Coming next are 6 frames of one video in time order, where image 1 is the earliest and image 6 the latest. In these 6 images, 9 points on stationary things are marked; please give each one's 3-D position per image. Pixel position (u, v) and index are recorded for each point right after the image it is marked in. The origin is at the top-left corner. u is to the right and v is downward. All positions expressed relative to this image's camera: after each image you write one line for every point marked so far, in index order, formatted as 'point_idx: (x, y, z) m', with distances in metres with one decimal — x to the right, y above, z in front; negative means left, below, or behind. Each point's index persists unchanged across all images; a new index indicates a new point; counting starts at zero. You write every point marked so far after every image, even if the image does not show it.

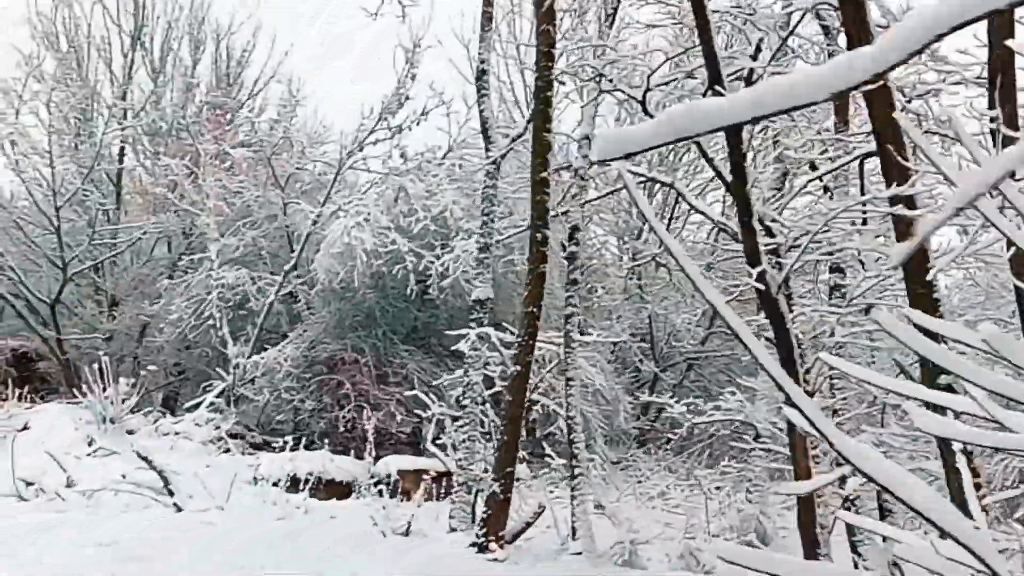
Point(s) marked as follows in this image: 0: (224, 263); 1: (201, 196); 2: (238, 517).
0: (-3.9, +0.3, +11.5) m
1: (-4.4, +1.3, +12.0) m
2: (-1.8, -1.5, +5.6) m
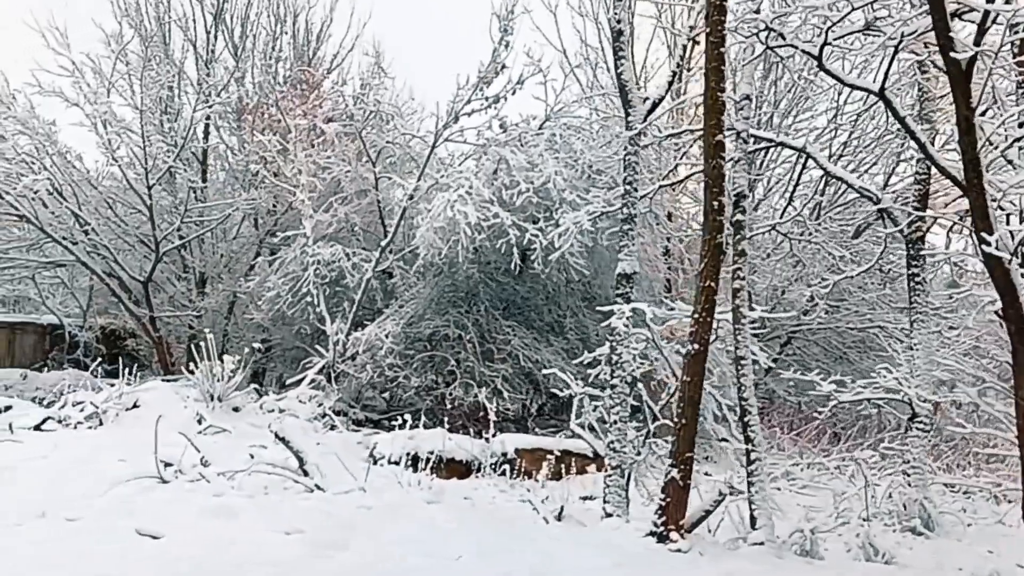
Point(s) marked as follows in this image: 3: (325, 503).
0: (-2.6, +0.7, +11.4) m
1: (-3.1, +1.6, +11.9) m
2: (-0.8, -1.4, +5.4) m
3: (-1.2, -1.4, +5.3) m
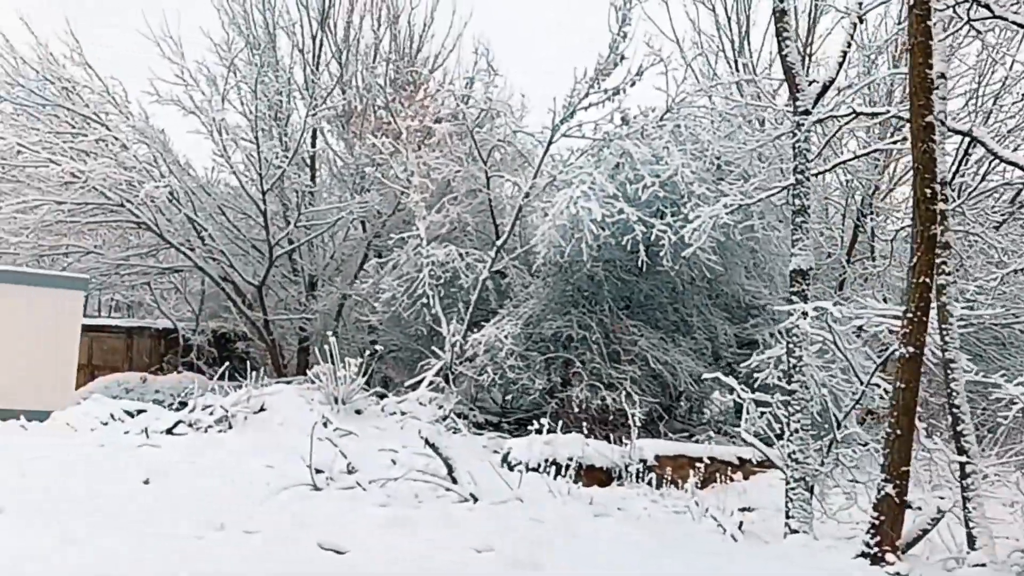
0: (-1.1, +0.6, +11.2) m
1: (-1.5, +1.6, +11.8) m
2: (+0.3, -1.4, +5.2) m
3: (-0.1, -1.4, +5.1) m
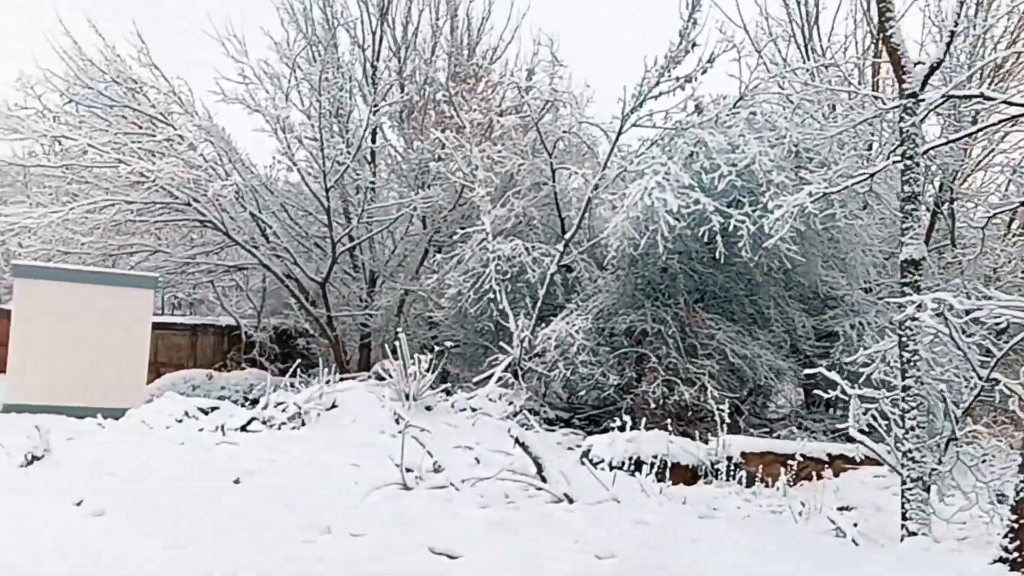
0: (-0.2, +0.7, +11.1) m
1: (-0.6, +1.7, +11.7) m
2: (+0.9, -1.3, +5.0) m
3: (+0.5, -1.3, +5.0) m
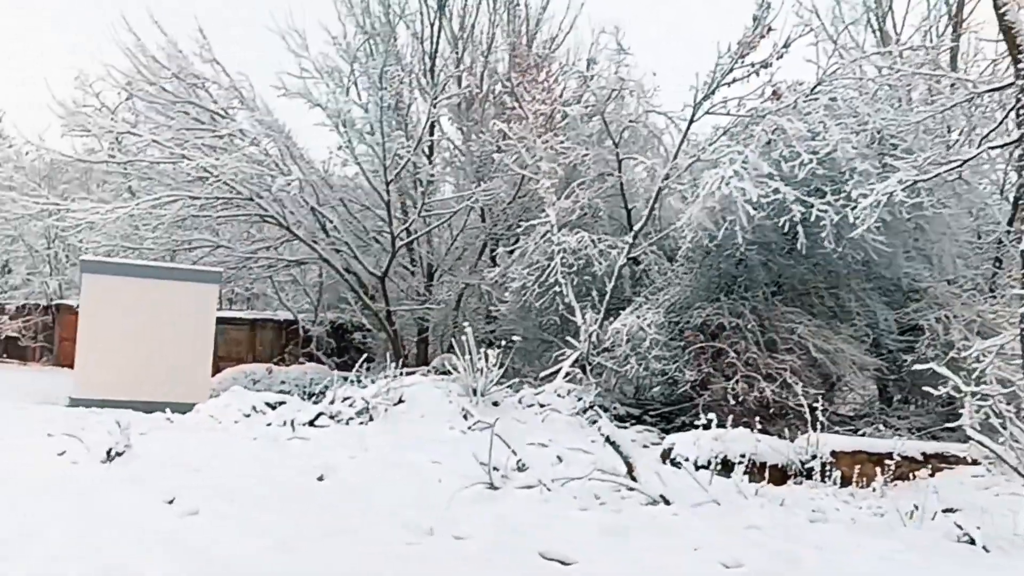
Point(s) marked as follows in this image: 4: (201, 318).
0: (+0.6, +0.8, +10.9) m
1: (+0.2, +1.8, +11.5) m
2: (+1.5, -1.3, +4.8) m
3: (+1.0, -1.3, +4.7) m
4: (-4.0, -0.4, +10.5) m
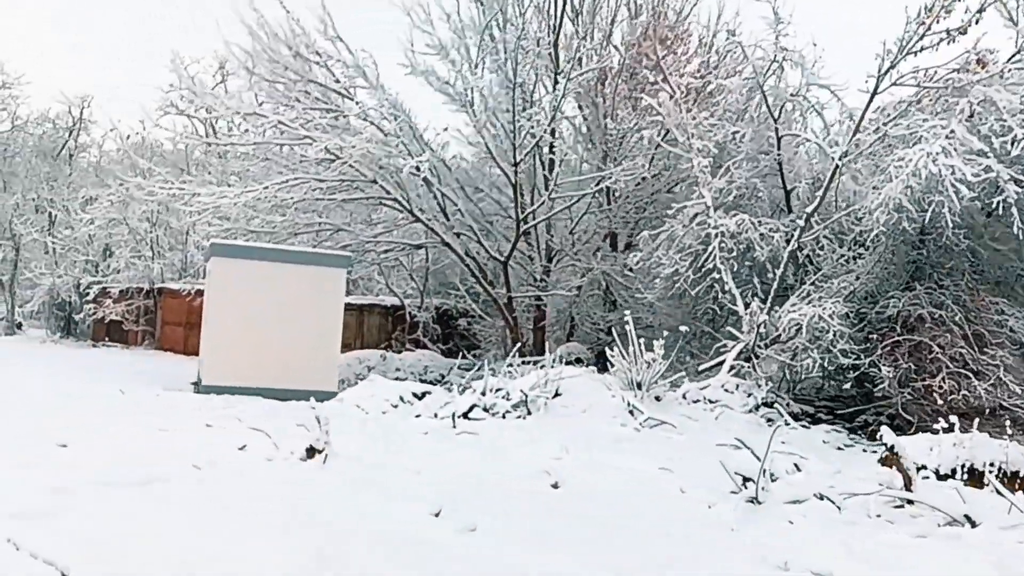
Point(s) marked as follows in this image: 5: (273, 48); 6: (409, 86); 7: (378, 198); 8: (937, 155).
0: (+2.5, +1.0, +10.2) m
1: (+2.1, +1.9, +10.8) m
2: (+3.0, -1.3, +4.1) m
3: (+2.5, -1.3, +4.1) m
4: (-2.2, -0.2, +10.1) m
5: (-3.5, +3.5, +12.3) m
6: (-1.5, +3.0, +12.4) m
7: (-1.9, +1.3, +12.3) m
8: (+4.0, +1.2, +7.8) m
